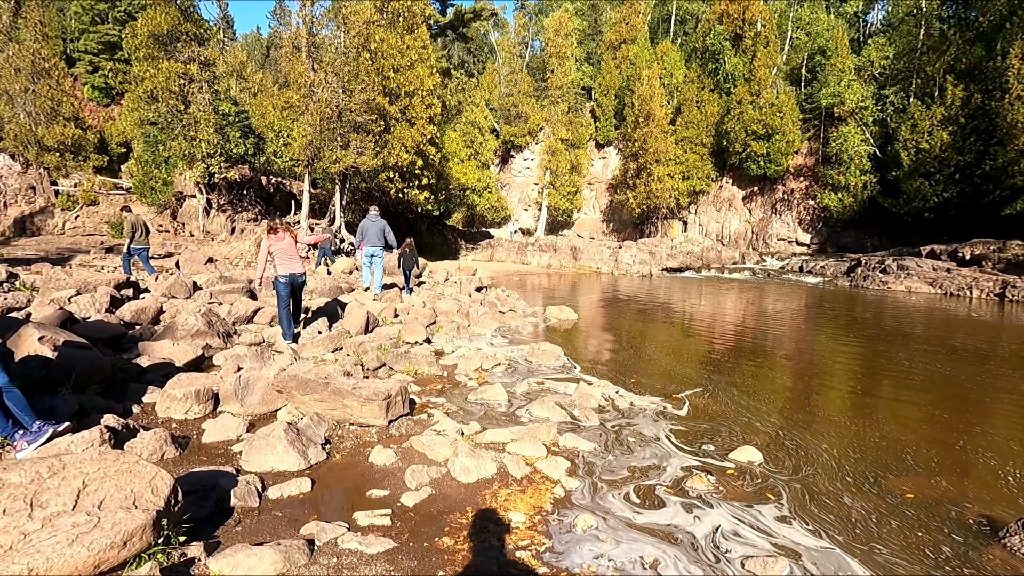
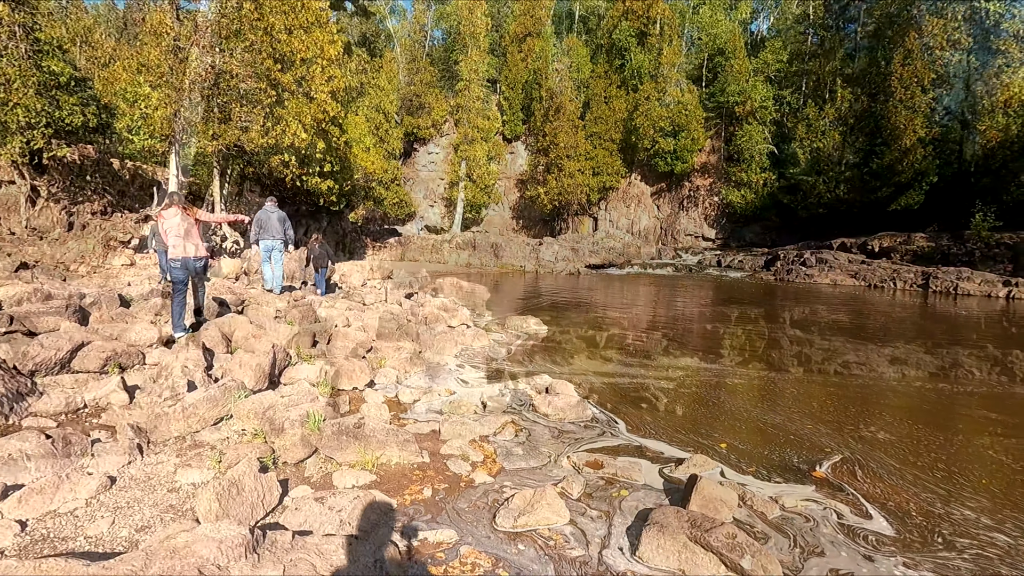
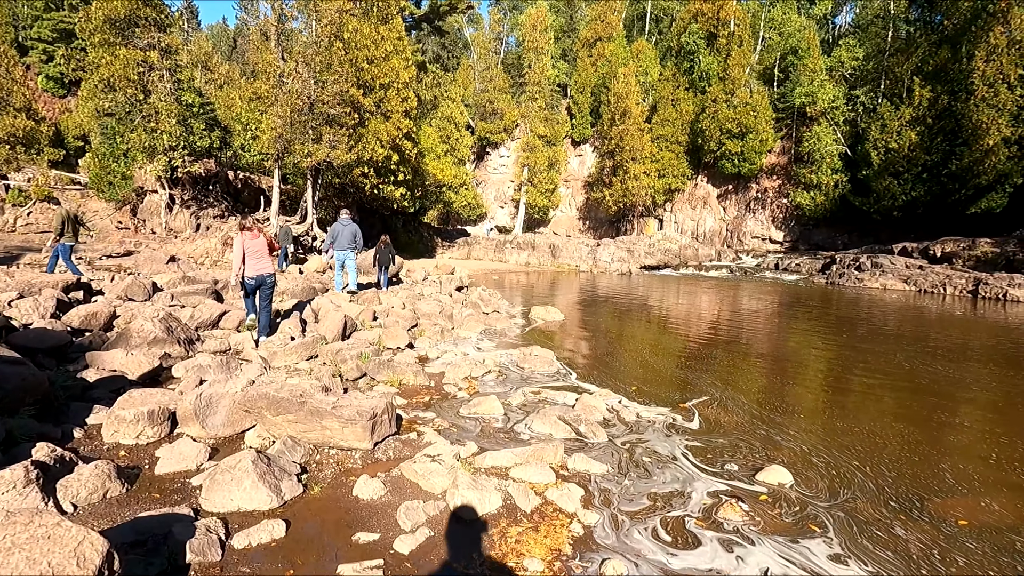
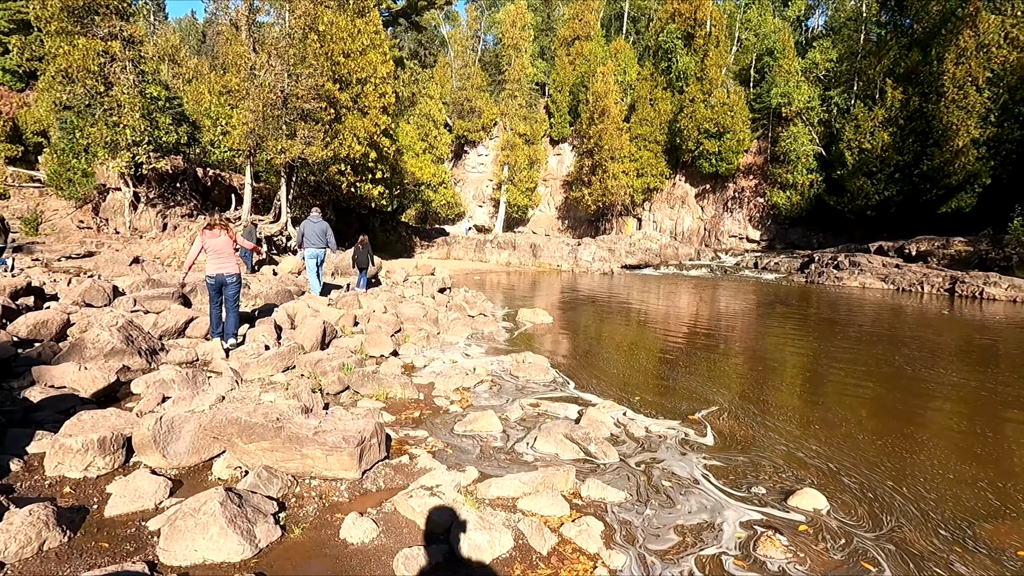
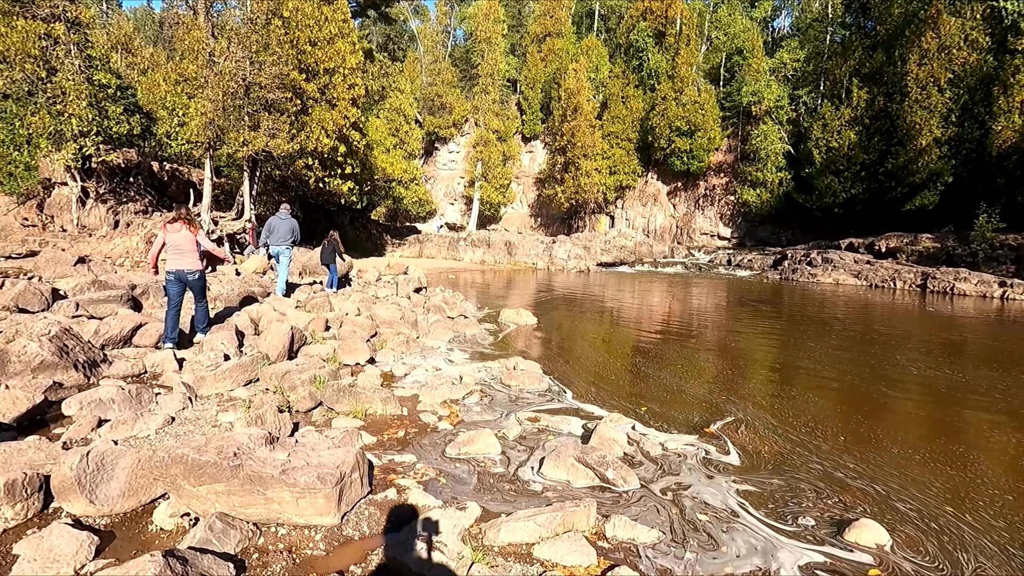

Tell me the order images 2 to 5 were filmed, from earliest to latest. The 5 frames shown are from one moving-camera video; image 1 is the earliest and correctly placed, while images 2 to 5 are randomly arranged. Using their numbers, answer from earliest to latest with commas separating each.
3, 4, 5, 2
